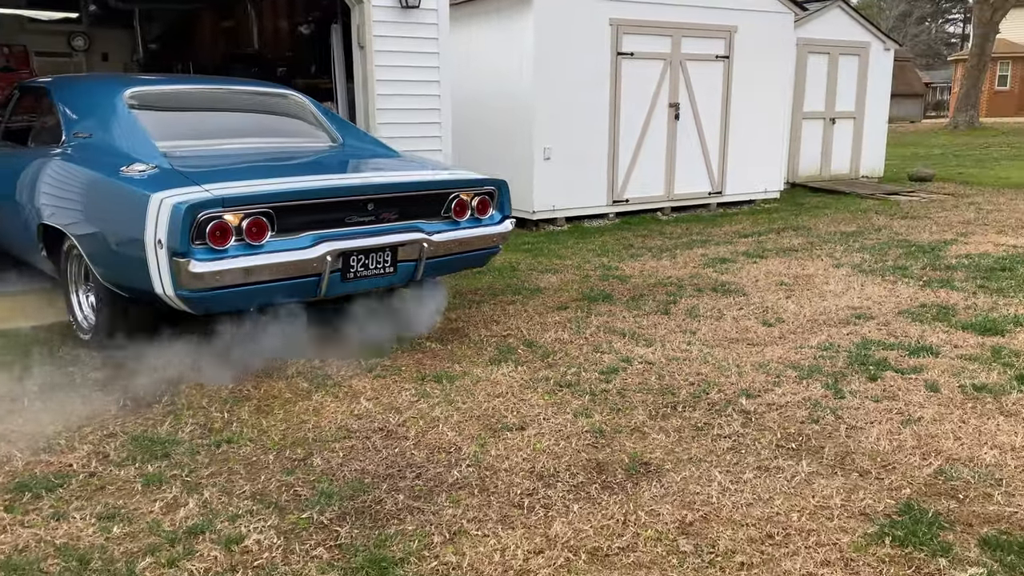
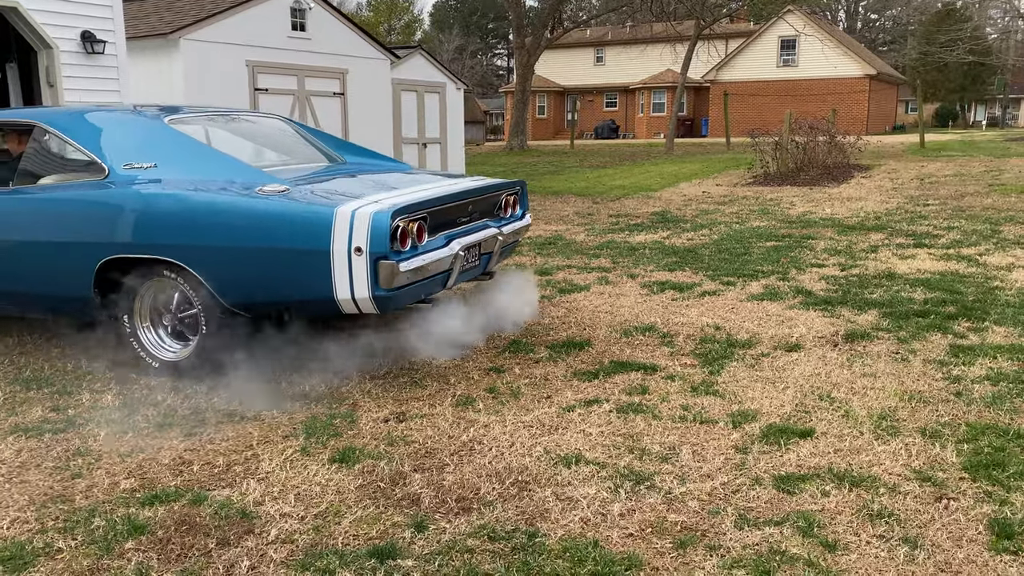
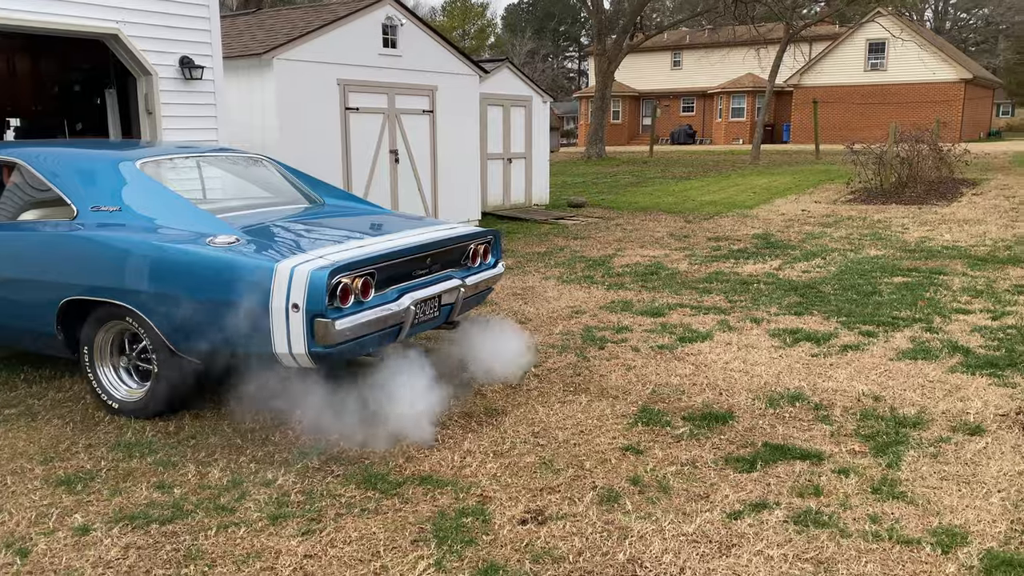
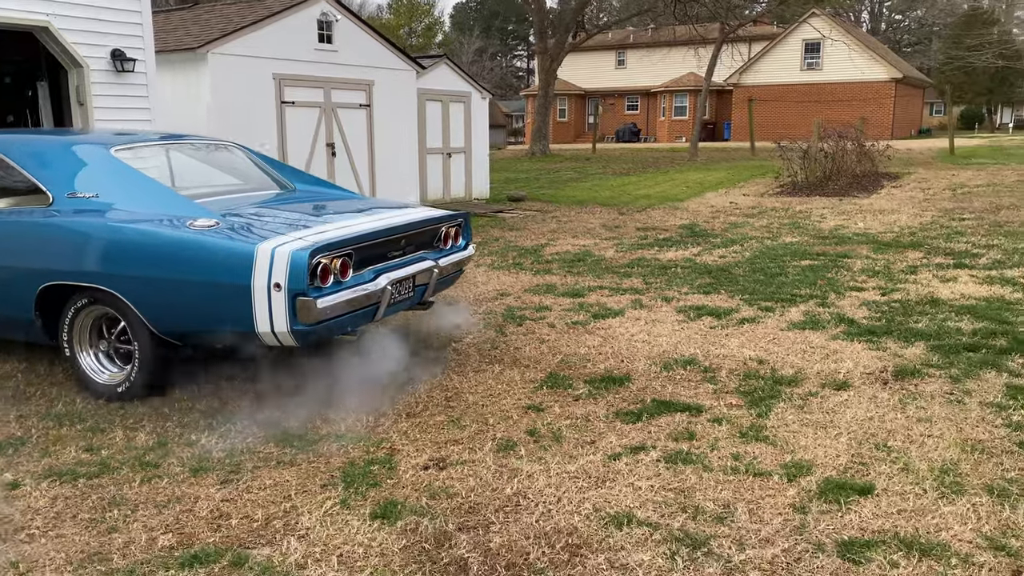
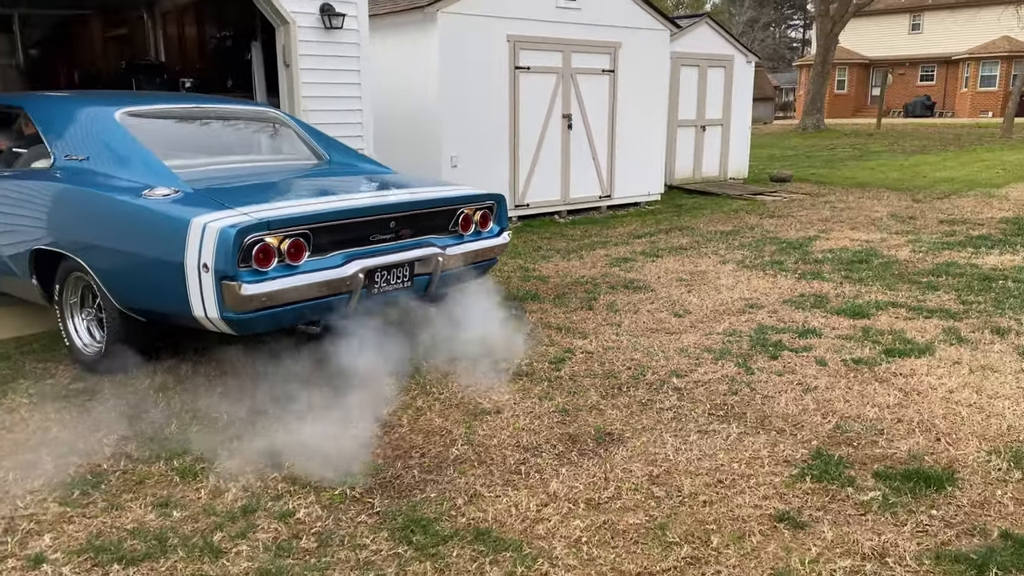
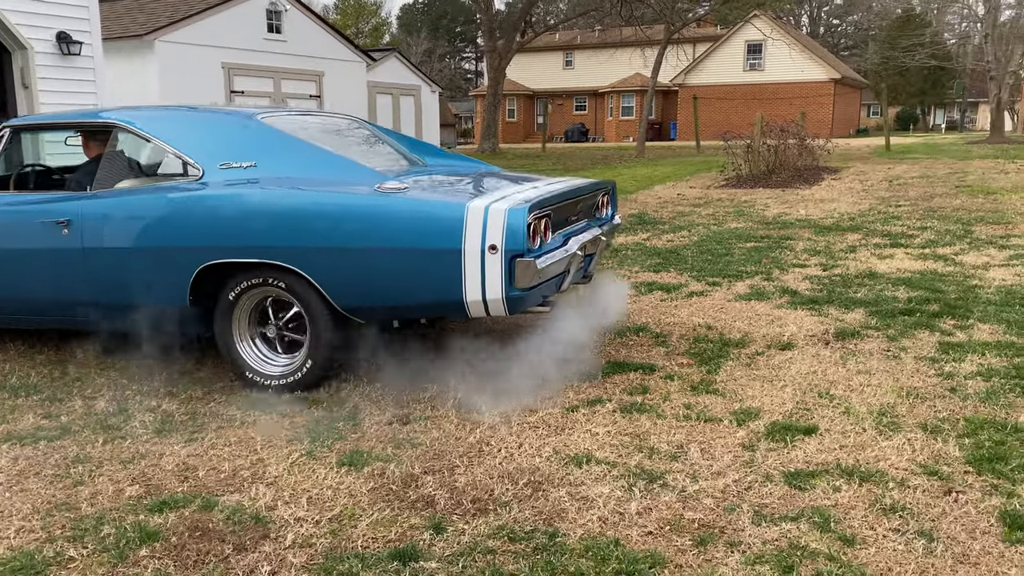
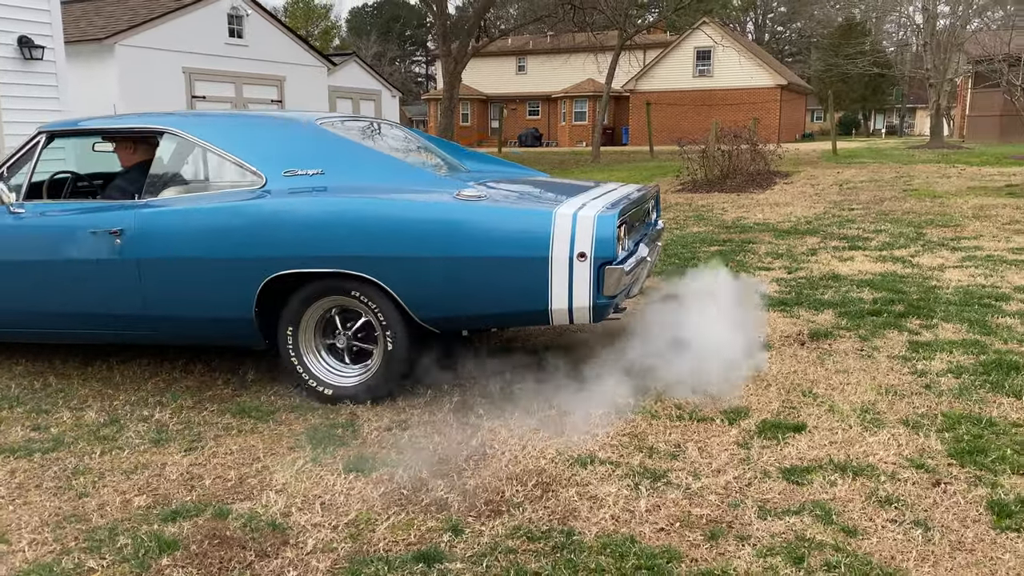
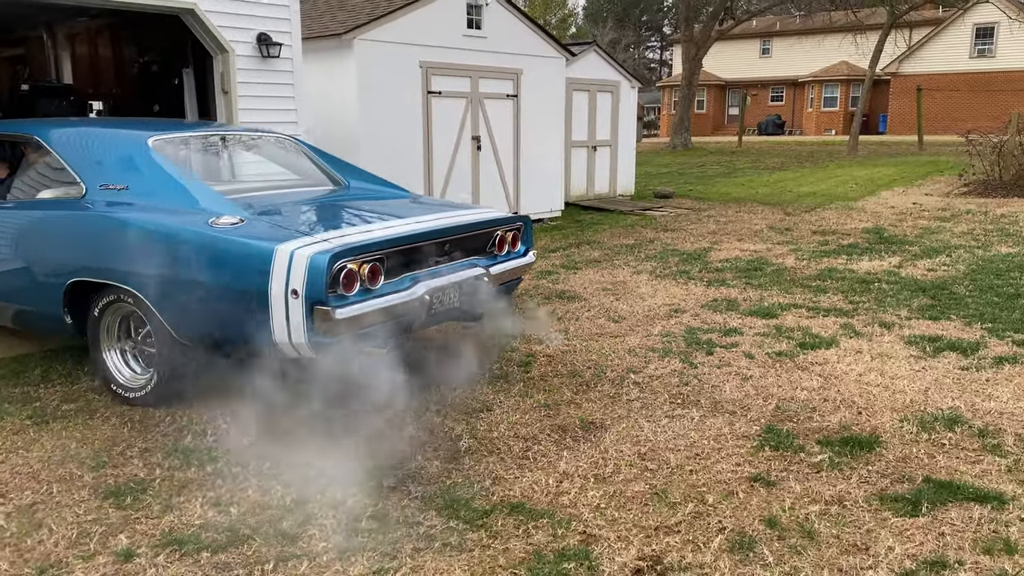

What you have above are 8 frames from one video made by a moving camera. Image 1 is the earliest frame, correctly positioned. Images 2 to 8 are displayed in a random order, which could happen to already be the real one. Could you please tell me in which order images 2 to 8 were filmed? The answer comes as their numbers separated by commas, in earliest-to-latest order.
5, 8, 3, 4, 2, 6, 7
